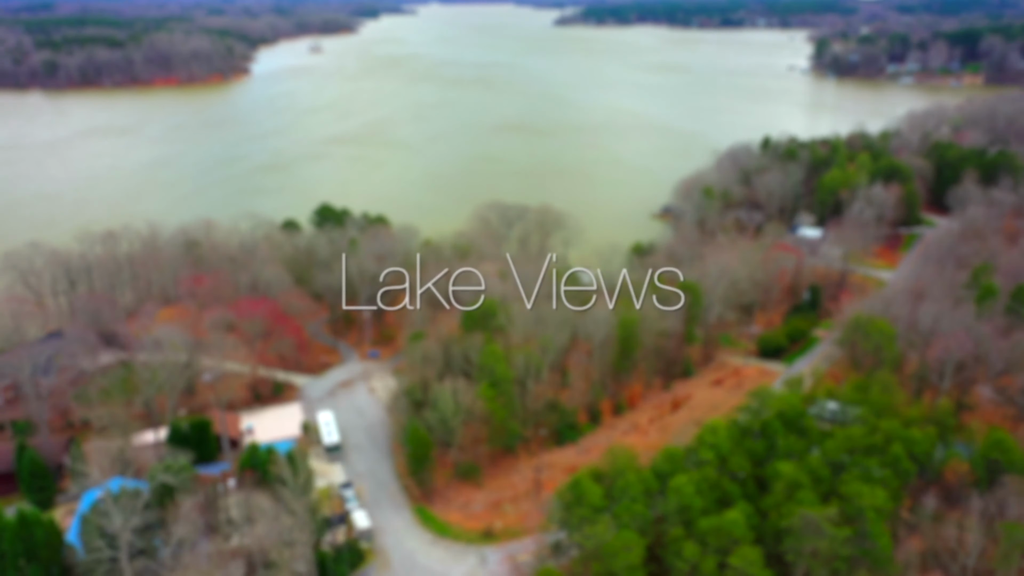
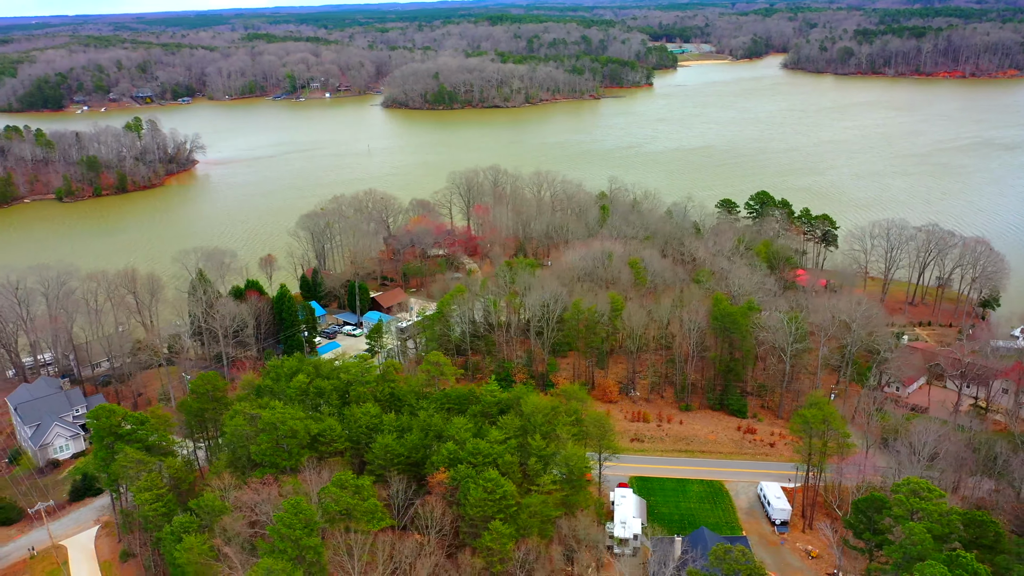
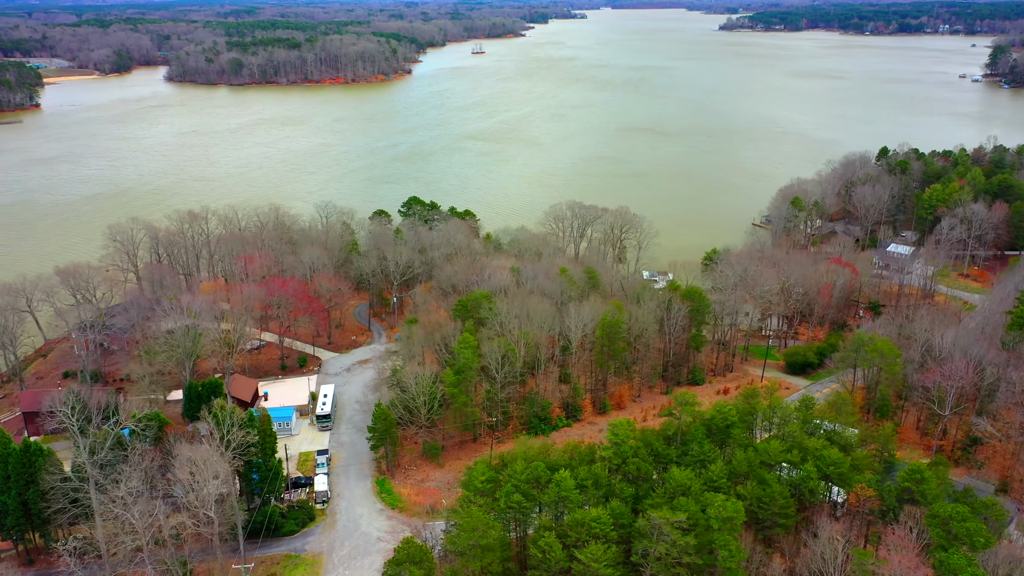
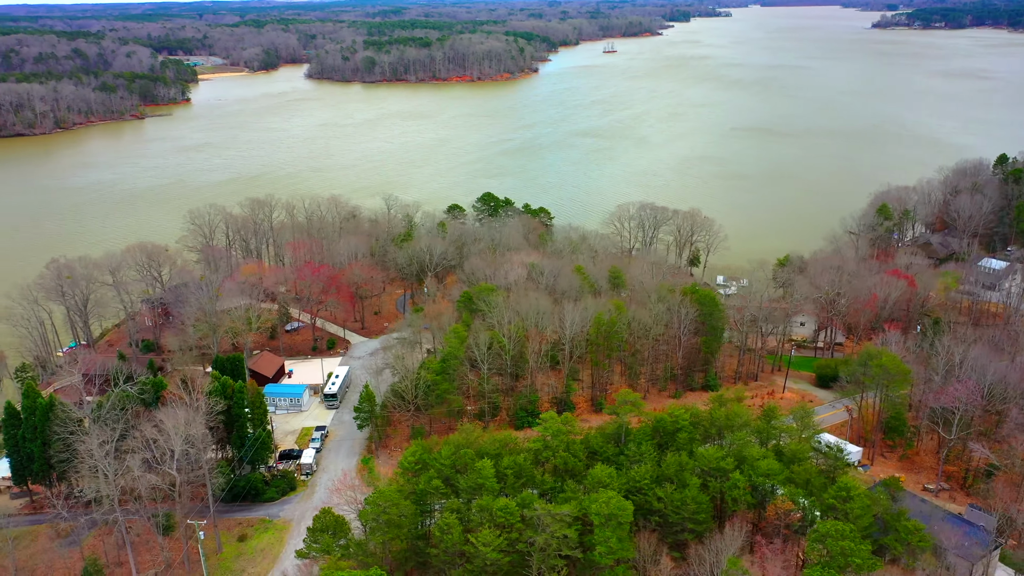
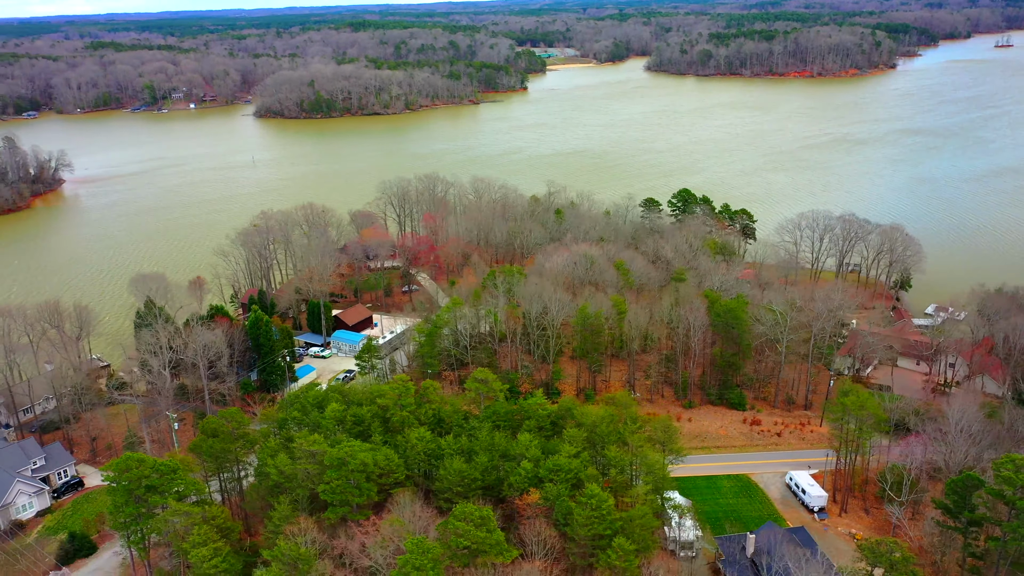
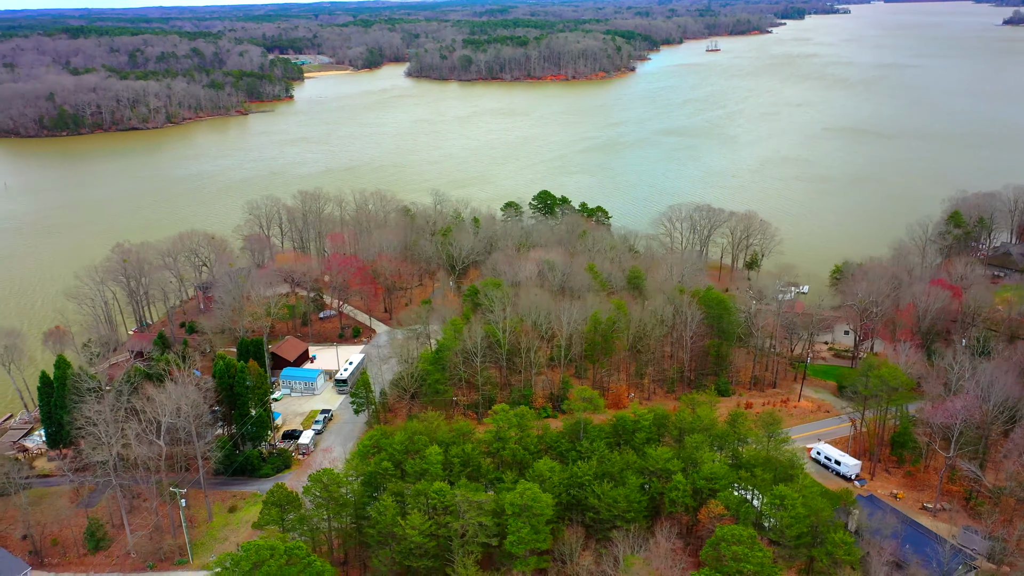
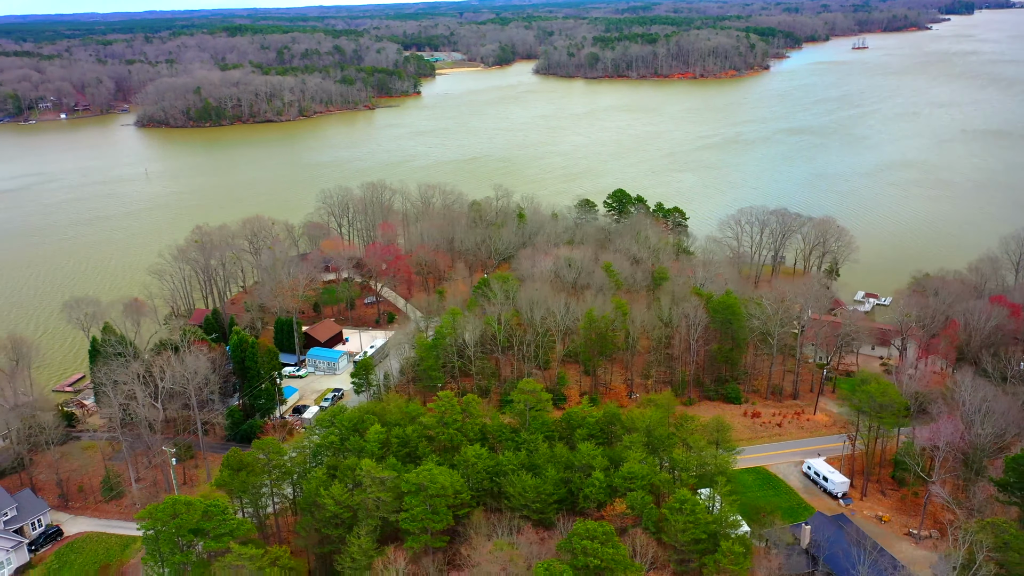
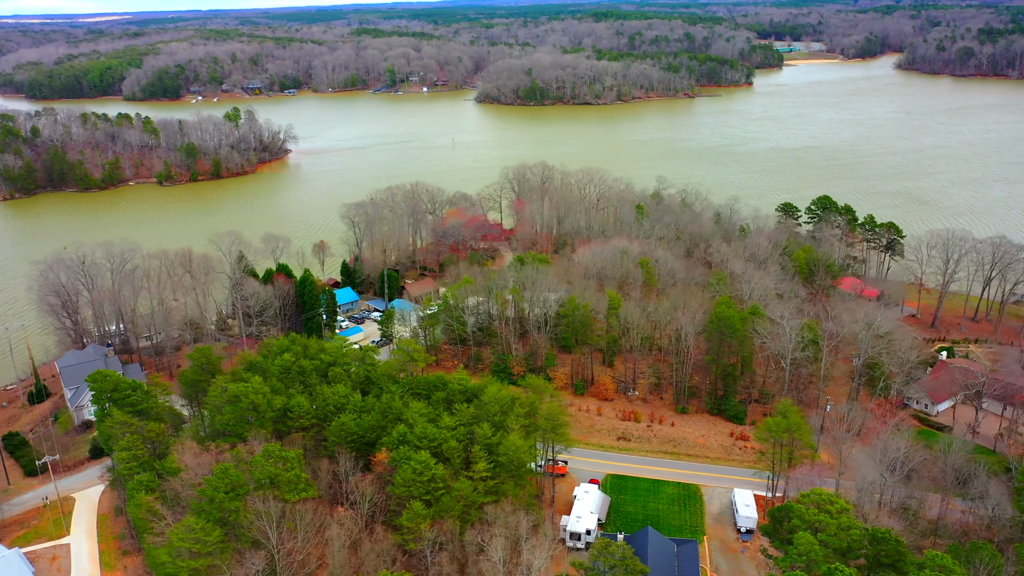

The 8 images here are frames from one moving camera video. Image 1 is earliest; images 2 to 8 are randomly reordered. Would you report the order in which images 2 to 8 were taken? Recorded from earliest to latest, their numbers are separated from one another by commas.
3, 4, 6, 7, 5, 2, 8
